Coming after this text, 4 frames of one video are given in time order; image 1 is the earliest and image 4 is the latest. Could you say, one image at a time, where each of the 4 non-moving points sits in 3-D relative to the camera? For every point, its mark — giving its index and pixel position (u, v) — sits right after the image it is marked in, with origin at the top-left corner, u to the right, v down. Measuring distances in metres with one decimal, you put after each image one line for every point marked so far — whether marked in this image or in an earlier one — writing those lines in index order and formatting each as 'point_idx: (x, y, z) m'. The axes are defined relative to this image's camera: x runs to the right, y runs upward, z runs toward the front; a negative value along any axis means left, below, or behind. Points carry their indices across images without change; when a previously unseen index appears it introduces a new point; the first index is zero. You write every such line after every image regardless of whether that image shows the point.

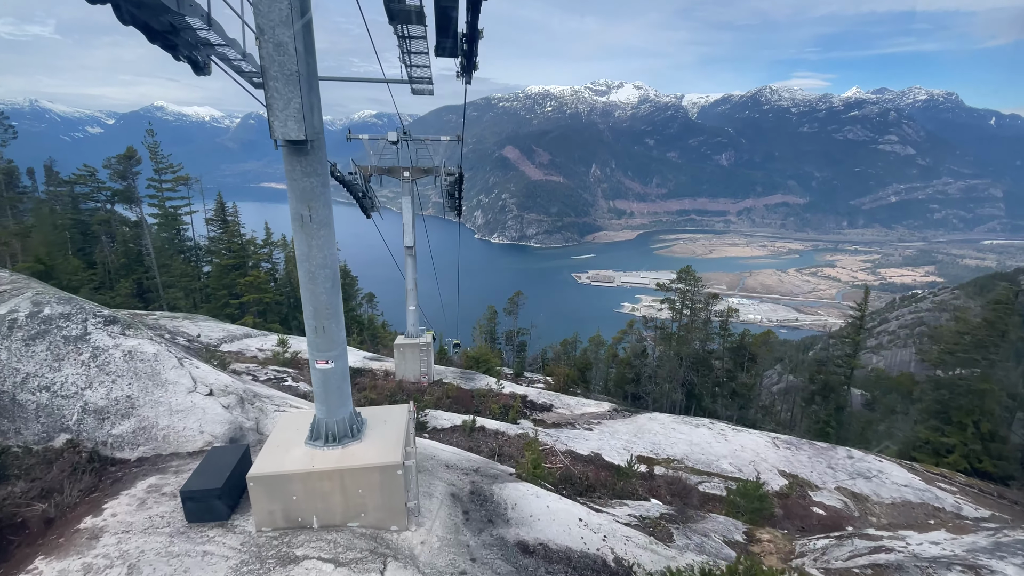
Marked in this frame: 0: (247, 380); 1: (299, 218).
0: (-7.9, -2.8, +14.4) m
1: (-2.3, +0.8, +5.3) m
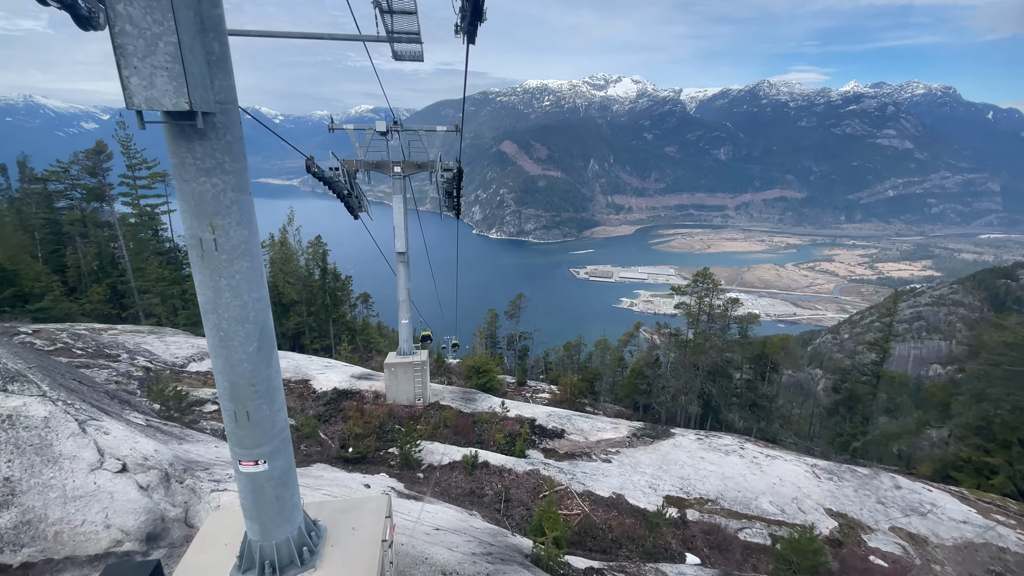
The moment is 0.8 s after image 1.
0: (-7.7, -3.2, +12.4) m
1: (-2.1, +0.3, +3.2) m
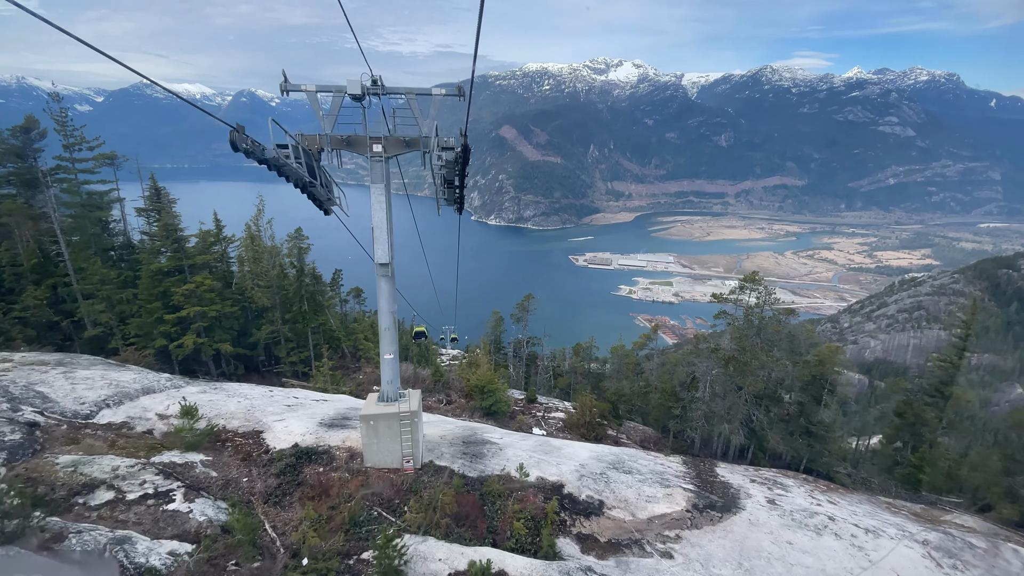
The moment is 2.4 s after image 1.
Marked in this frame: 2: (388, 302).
0: (-7.2, -3.8, +8.4) m
1: (-1.5, -0.6, -0.8) m
2: (-2.8, -0.3, +11.1) m
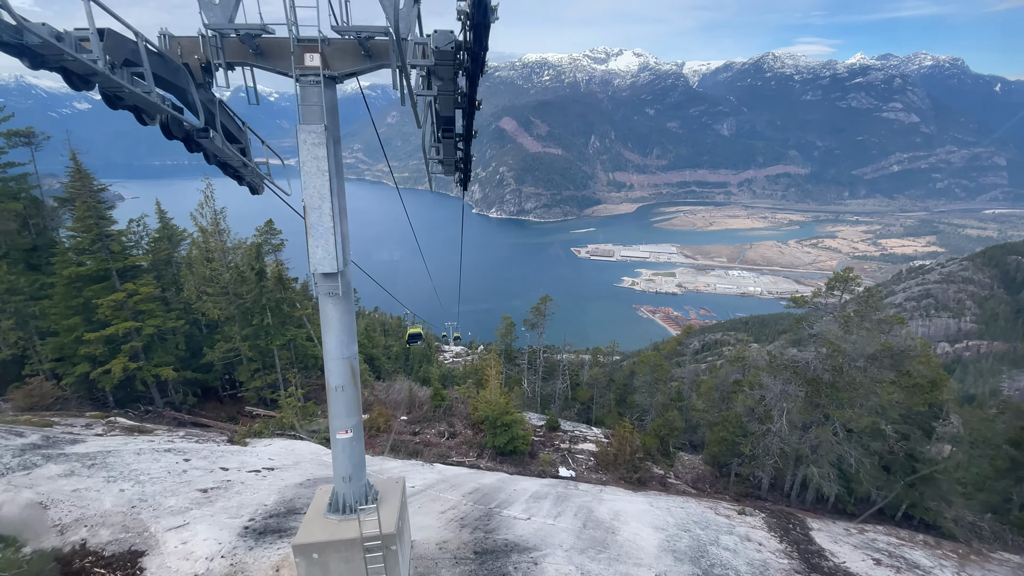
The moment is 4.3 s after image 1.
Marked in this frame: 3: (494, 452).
0: (-6.5, -4.3, +3.7) m
1: (-0.9, -1.1, -5.6) m
2: (-2.1, -0.7, +6.3) m
3: (-0.6, -5.9, +17.5) m
